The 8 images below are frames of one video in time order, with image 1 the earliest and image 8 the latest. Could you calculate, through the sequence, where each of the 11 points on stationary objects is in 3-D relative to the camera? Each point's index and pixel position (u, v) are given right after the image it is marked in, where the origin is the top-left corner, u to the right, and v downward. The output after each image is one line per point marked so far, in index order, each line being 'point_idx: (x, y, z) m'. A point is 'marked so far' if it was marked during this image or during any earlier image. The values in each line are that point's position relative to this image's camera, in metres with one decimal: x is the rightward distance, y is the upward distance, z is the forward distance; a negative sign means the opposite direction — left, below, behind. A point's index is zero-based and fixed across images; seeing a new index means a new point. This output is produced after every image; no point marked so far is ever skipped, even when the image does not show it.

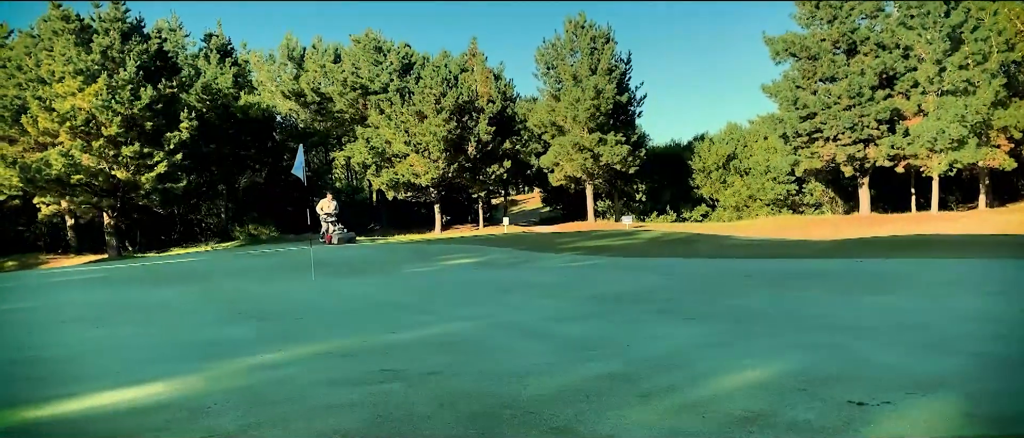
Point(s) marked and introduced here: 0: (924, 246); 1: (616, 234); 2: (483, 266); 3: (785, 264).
0: (+6.4, -0.4, +10.2) m
1: (+2.7, -0.4, +17.0) m
2: (-0.7, -0.7, +9.7) m
3: (+3.3, -0.6, +8.3) m
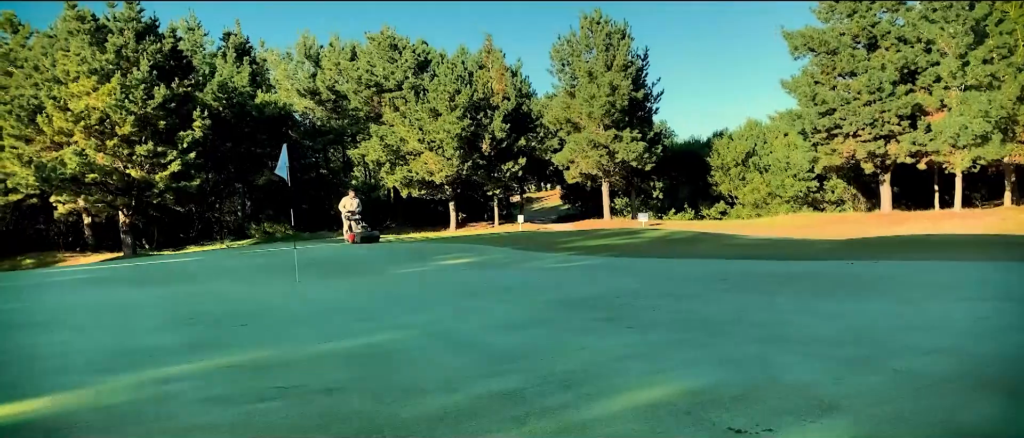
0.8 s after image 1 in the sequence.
0: (+6.3, -0.4, +9.8) m
1: (+2.8, -0.3, +16.7) m
2: (-0.8, -0.7, +9.6) m
3: (+3.1, -0.6, +8.1) m
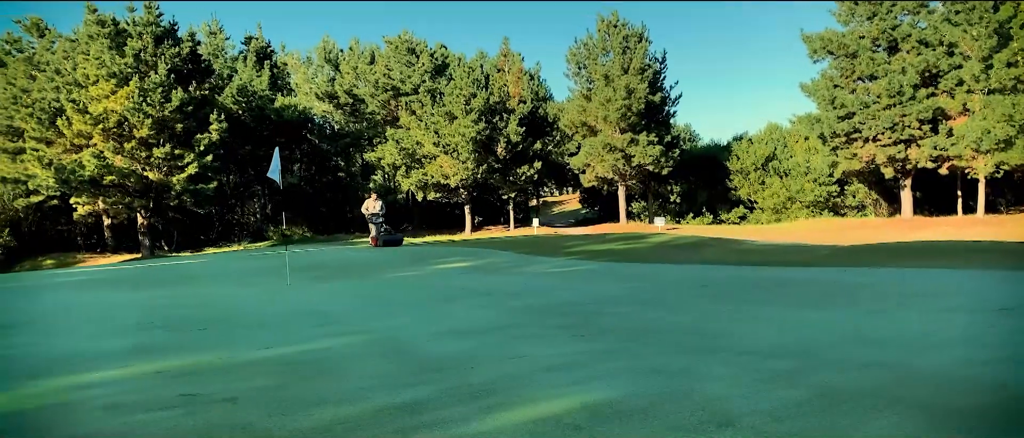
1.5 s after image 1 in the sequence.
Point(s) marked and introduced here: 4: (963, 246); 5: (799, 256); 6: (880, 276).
0: (+6.2, -0.5, +9.5) m
1: (+3.0, -0.5, +16.6) m
2: (-0.9, -0.8, +9.6) m
3: (+3.0, -0.6, +7.9) m
4: (+7.4, -0.5, +10.8) m
5: (+4.5, -0.6, +10.3) m
6: (+4.0, -0.6, +7.3) m
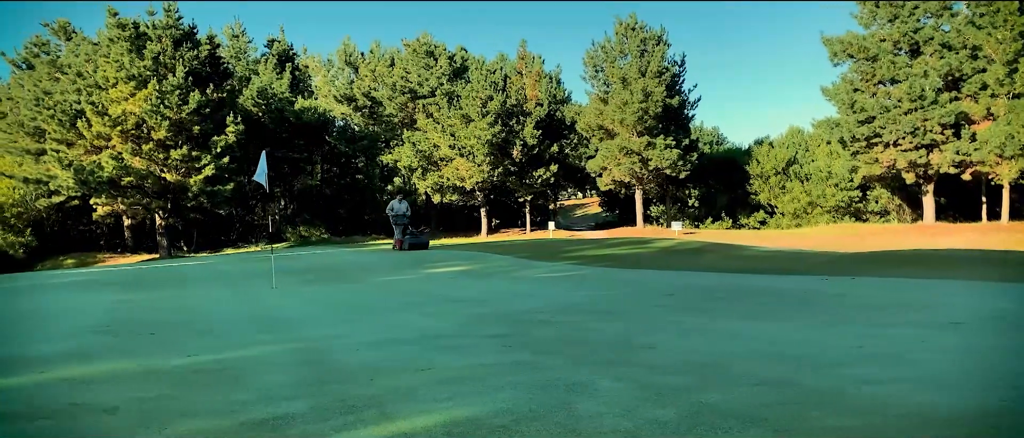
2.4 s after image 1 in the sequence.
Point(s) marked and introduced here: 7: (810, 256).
0: (+6.0, -0.6, +9.3) m
1: (+3.1, -0.6, +16.5) m
2: (-1.0, -0.8, +9.6) m
3: (+2.8, -0.7, +7.8) m
4: (+7.3, -0.6, +10.5) m
5: (+4.3, -0.7, +10.1) m
6: (+3.8, -0.7, +7.1) m
7: (+5.2, -0.6, +11.4) m
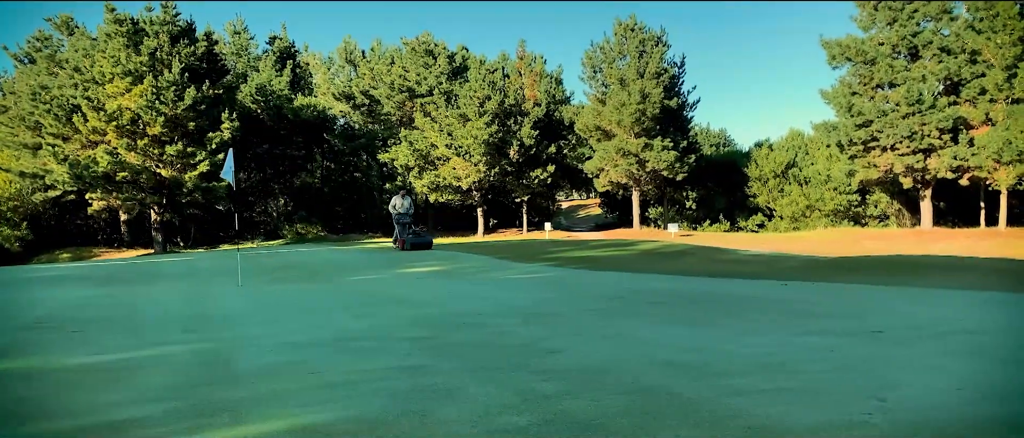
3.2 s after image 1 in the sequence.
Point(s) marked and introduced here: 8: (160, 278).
0: (+5.6, -0.7, +9.3) m
1: (+2.8, -0.6, +16.4) m
2: (-1.4, -0.8, +9.6) m
3: (+2.4, -0.8, +7.8) m
4: (+6.9, -0.7, +10.5) m
5: (+3.9, -0.8, +10.1) m
6: (+3.4, -0.8, +7.1) m
7: (+4.8, -0.7, +11.3) m
8: (-5.2, -0.9, +9.7) m
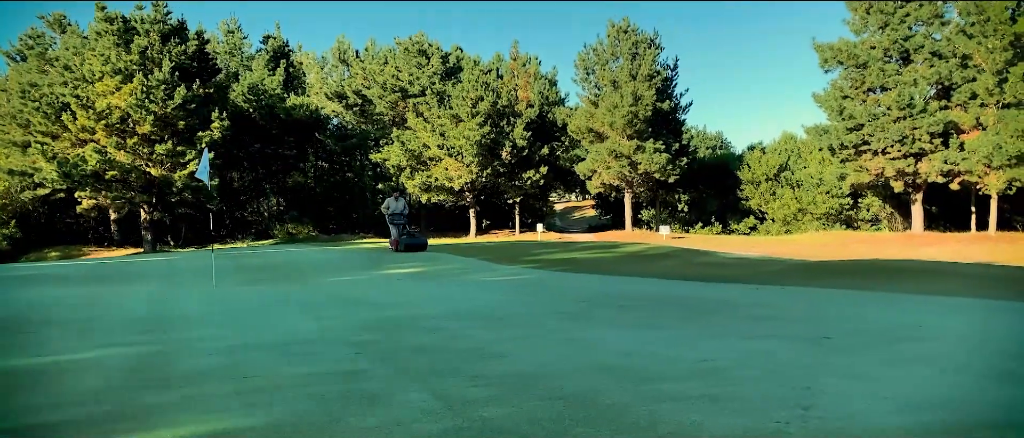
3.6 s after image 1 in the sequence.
0: (+5.3, -0.8, +9.3) m
1: (+2.4, -0.7, +16.4) m
2: (-1.7, -0.9, +9.5) m
3: (+2.1, -0.8, +7.8) m
4: (+6.6, -0.8, +10.5) m
5: (+3.6, -0.8, +10.1) m
6: (+3.1, -0.8, +7.1) m
7: (+4.5, -0.8, +11.3) m
8: (-5.5, -0.8, +9.7) m
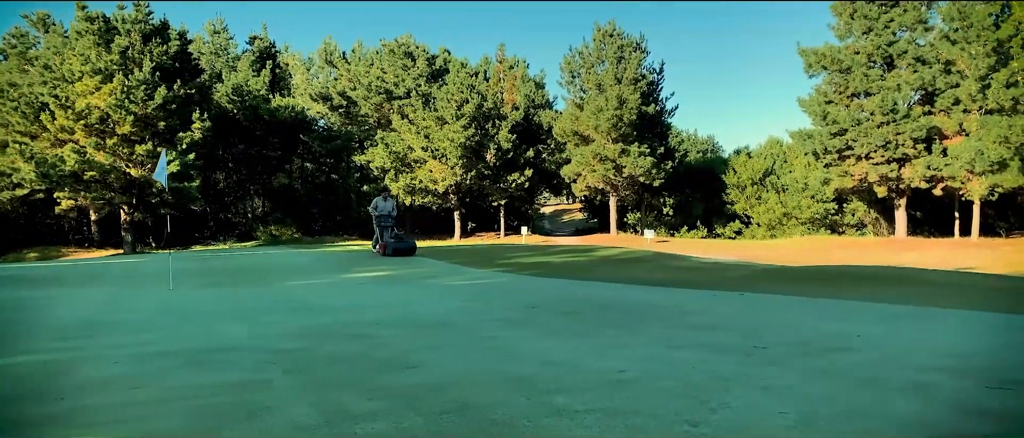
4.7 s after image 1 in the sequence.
0: (+4.9, -0.9, +9.3) m
1: (+1.8, -0.8, +16.4) m
2: (-2.2, -0.9, +9.4) m
3: (+1.7, -0.9, +7.7) m
4: (+6.1, -0.8, +10.5) m
5: (+3.2, -0.9, +10.1) m
6: (+2.7, -0.9, +7.1) m
7: (+4.0, -0.9, +11.3) m
8: (-6.0, -0.9, +9.5) m
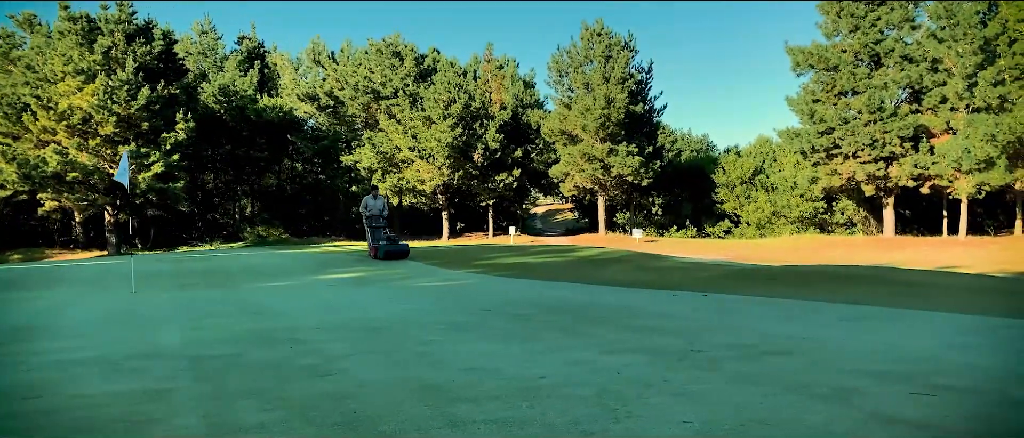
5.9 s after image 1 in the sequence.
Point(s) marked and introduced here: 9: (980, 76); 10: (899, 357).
0: (+4.5, -0.9, +9.2) m
1: (+1.4, -0.8, +16.3) m
2: (-2.6, -0.9, +9.3) m
3: (+1.3, -0.9, +7.7) m
4: (+5.7, -0.8, +10.5) m
5: (+2.8, -0.9, +10.0) m
6: (+2.3, -0.9, +7.0) m
7: (+3.5, -0.9, +11.3) m
8: (-6.4, -0.9, +9.4) m
9: (+14.1, +4.4, +19.9) m
10: (+2.2, -0.8, +3.8) m
